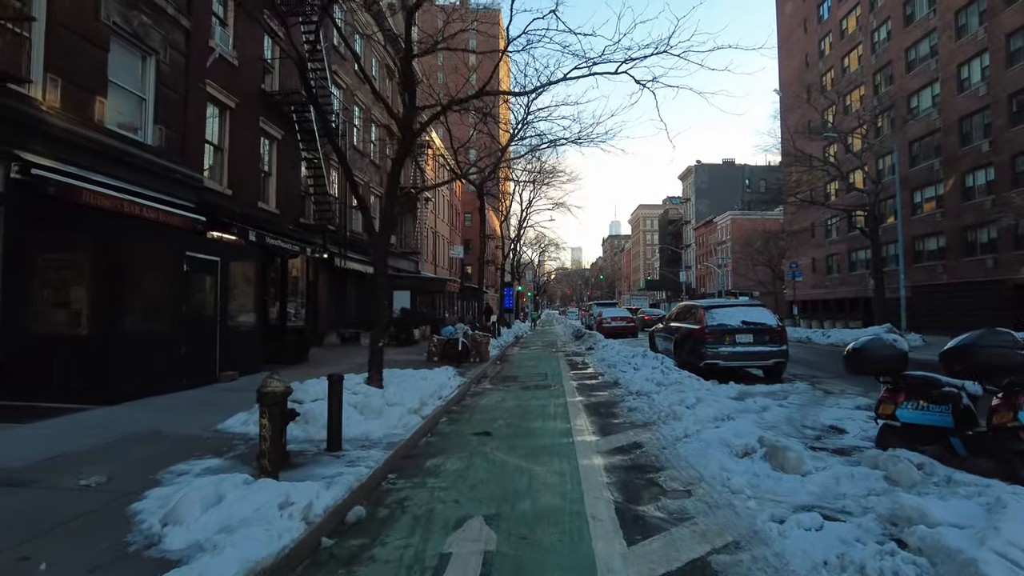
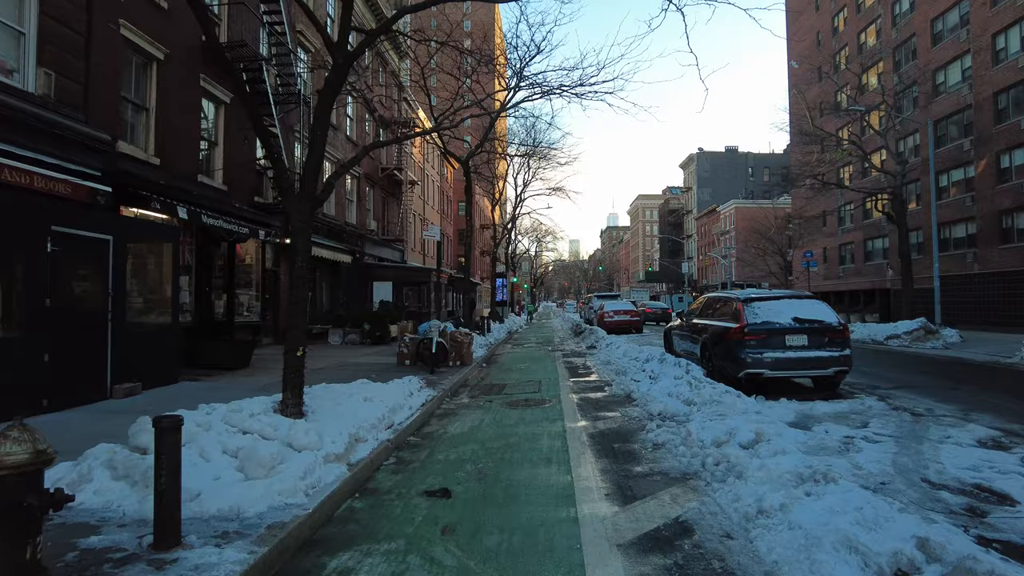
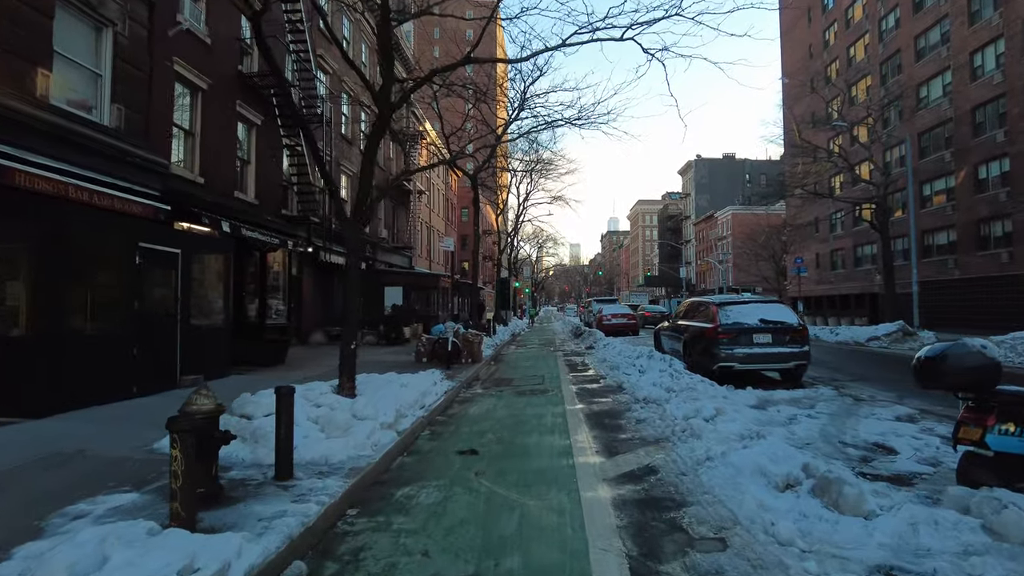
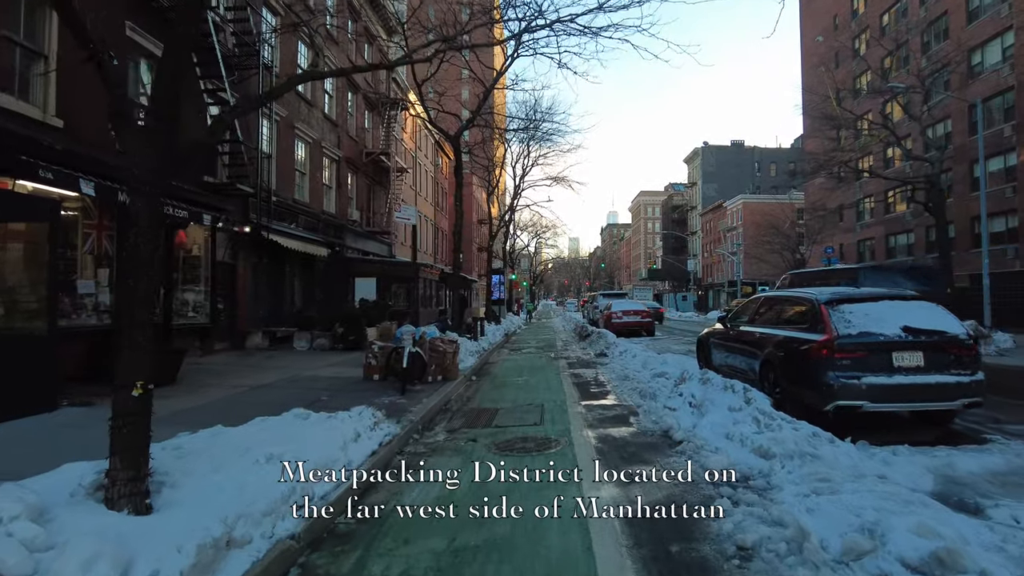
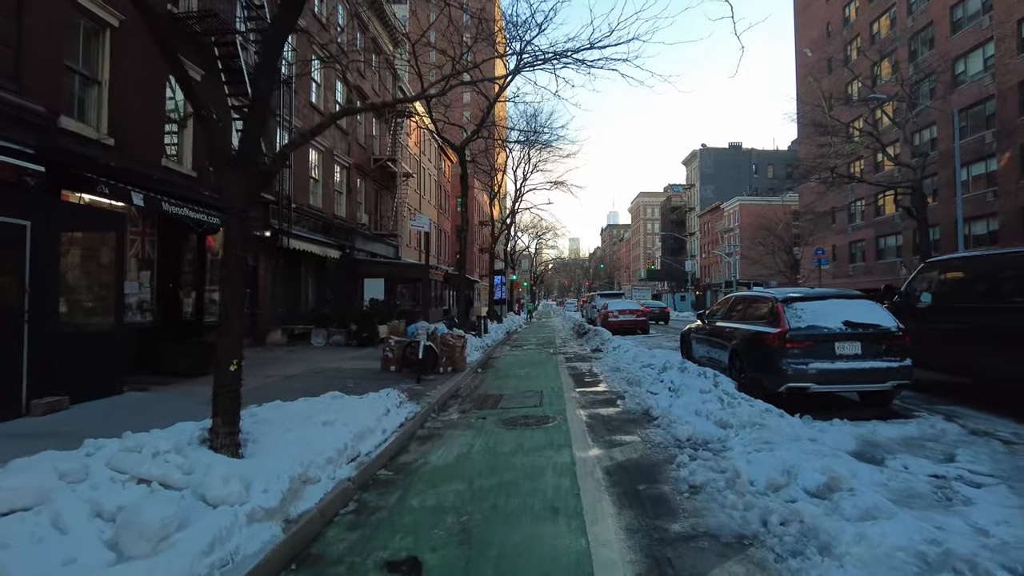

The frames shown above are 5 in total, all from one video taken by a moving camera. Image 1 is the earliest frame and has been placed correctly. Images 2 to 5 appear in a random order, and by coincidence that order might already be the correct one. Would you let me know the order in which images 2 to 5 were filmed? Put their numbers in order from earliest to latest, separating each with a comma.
3, 2, 5, 4
